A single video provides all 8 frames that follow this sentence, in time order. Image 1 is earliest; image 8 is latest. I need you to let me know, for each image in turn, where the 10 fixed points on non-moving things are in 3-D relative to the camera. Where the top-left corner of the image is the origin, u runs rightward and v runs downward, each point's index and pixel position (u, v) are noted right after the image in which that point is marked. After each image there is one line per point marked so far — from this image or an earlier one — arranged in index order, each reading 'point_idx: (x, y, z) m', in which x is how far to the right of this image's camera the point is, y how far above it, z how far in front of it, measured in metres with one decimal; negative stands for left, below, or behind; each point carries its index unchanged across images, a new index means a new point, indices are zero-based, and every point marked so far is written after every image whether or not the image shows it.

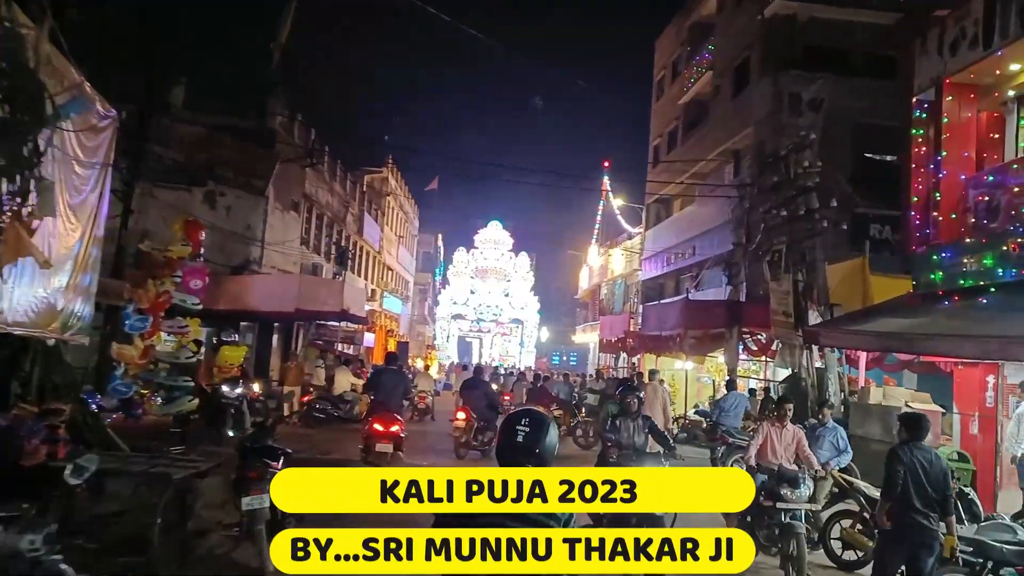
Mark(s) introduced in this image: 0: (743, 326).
0: (+5.3, -0.9, +18.9) m
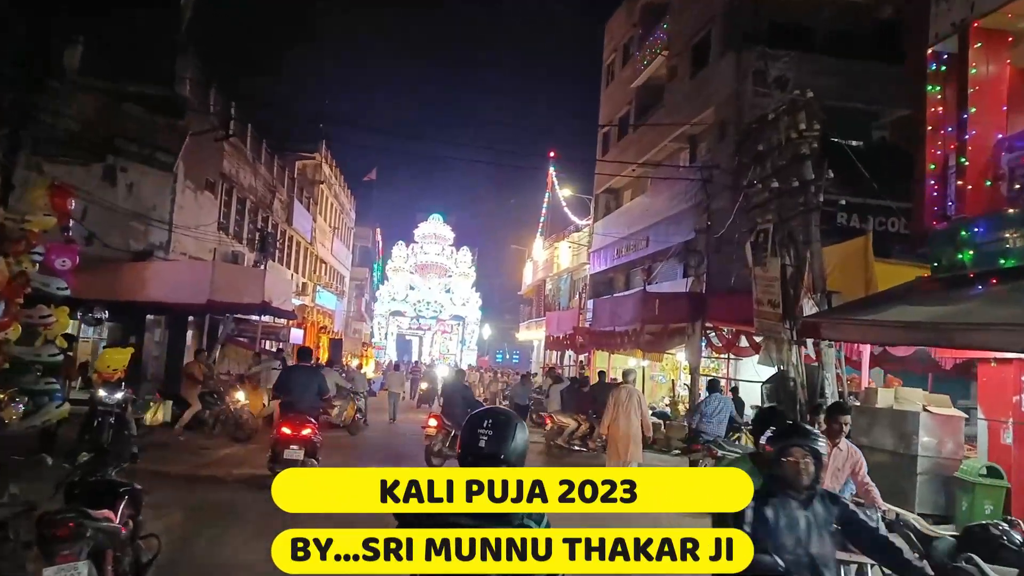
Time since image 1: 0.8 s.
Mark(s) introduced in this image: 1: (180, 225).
0: (+4.1, -0.7, +17.4) m
1: (-7.0, +1.4, +17.5) m
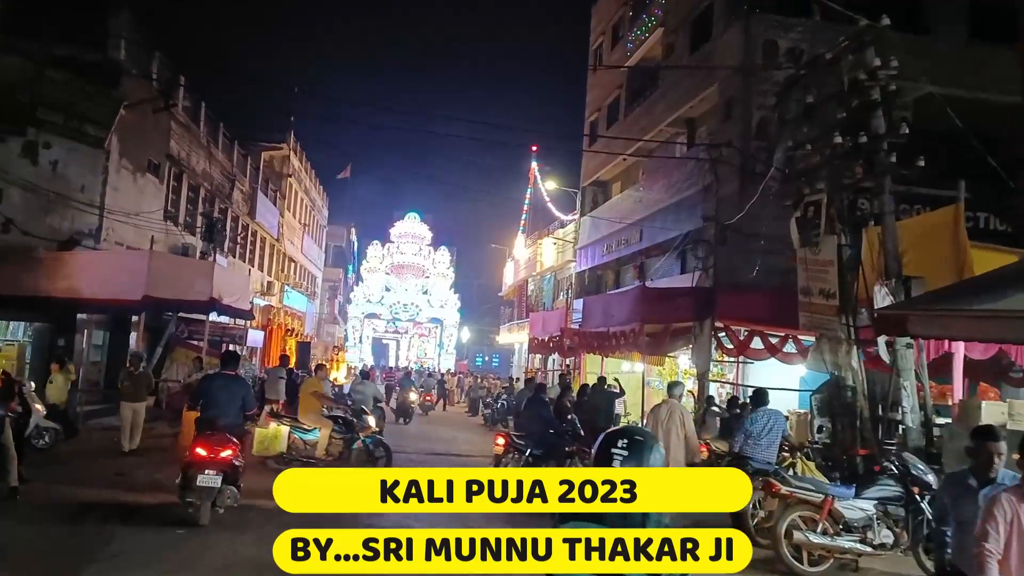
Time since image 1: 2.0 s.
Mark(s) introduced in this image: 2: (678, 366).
0: (+3.8, -0.6, +15.4) m
1: (-7.3, +1.5, +15.2) m
2: (+3.7, -1.7, +18.6) m
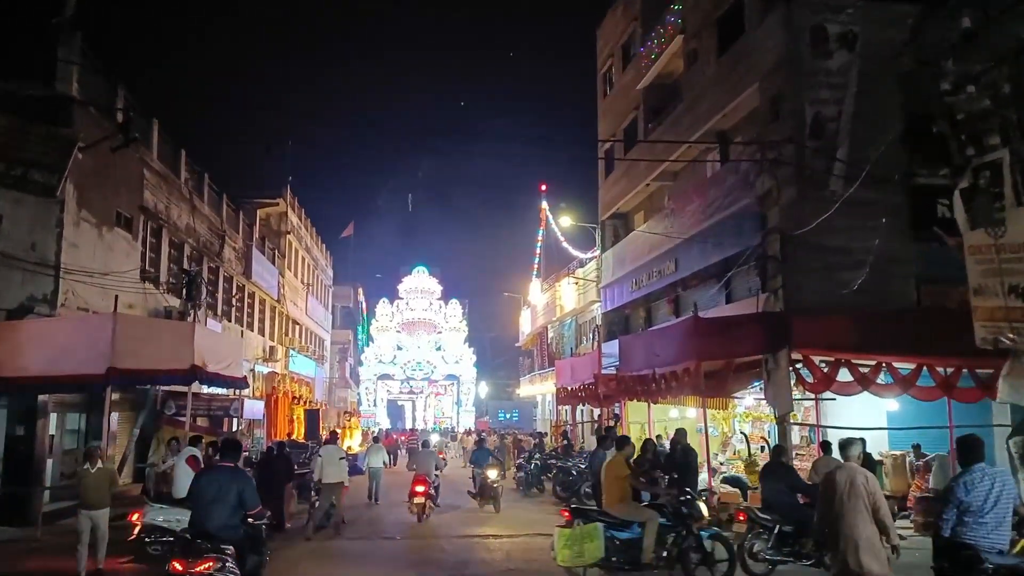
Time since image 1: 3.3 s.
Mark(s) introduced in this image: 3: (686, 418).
0: (+4.4, -0.9, +12.9) m
1: (-6.8, +0.3, +13.0) m
2: (+4.4, -2.3, +16.0) m
3: (+3.9, -2.9, +18.7) m
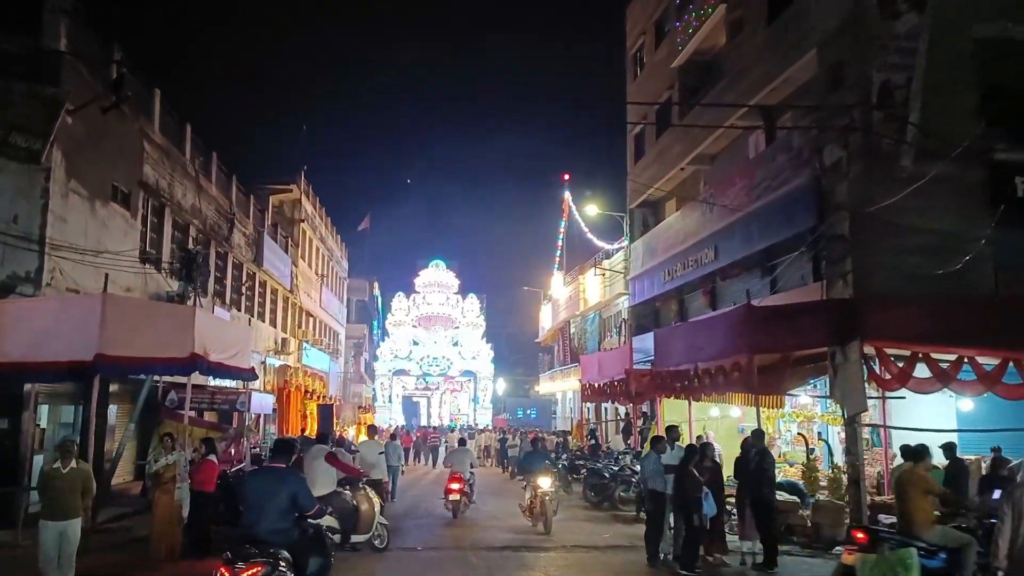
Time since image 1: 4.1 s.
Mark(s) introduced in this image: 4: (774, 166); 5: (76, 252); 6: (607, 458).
0: (+4.9, -0.7, +11.4) m
1: (-6.3, +0.6, +11.7) m
2: (+5.0, -2.1, +14.6) m
3: (+4.5, -2.7, +17.3) m
4: (+5.4, +2.5, +17.2) m
5: (-6.4, +0.5, +12.2) m
6: (+2.3, -4.0, +19.7) m
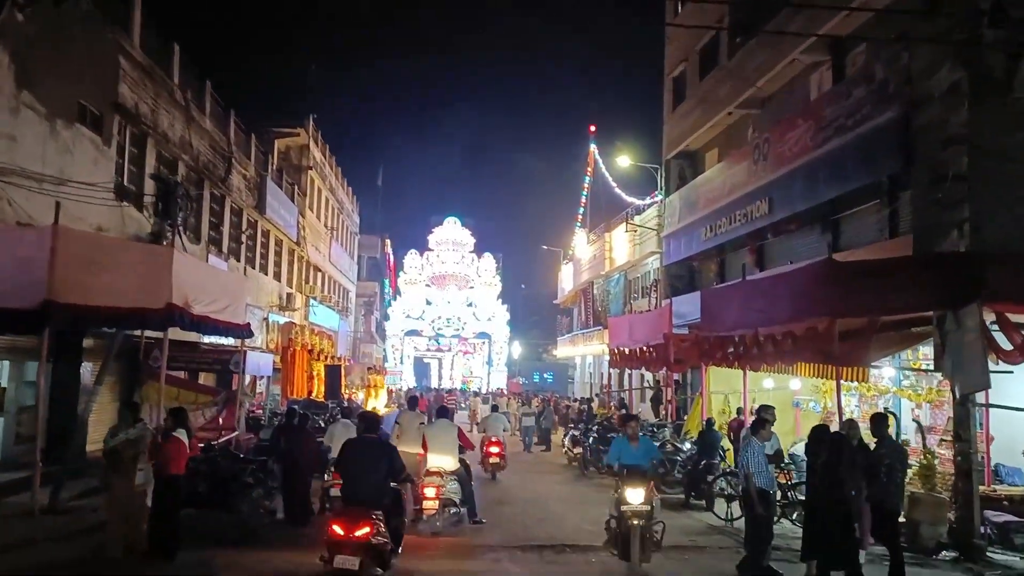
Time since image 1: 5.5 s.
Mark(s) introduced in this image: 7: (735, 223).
0: (+5.3, -0.2, +9.3) m
1: (-5.8, +1.4, +9.7) m
2: (+5.4, -1.4, +12.5) m
3: (+5.0, -1.9, +15.3) m
4: (+6.0, +3.3, +14.9) m
5: (-5.9, +1.3, +10.2) m
6: (+2.8, -3.1, +17.8) m
7: (+5.4, +1.6, +20.0) m
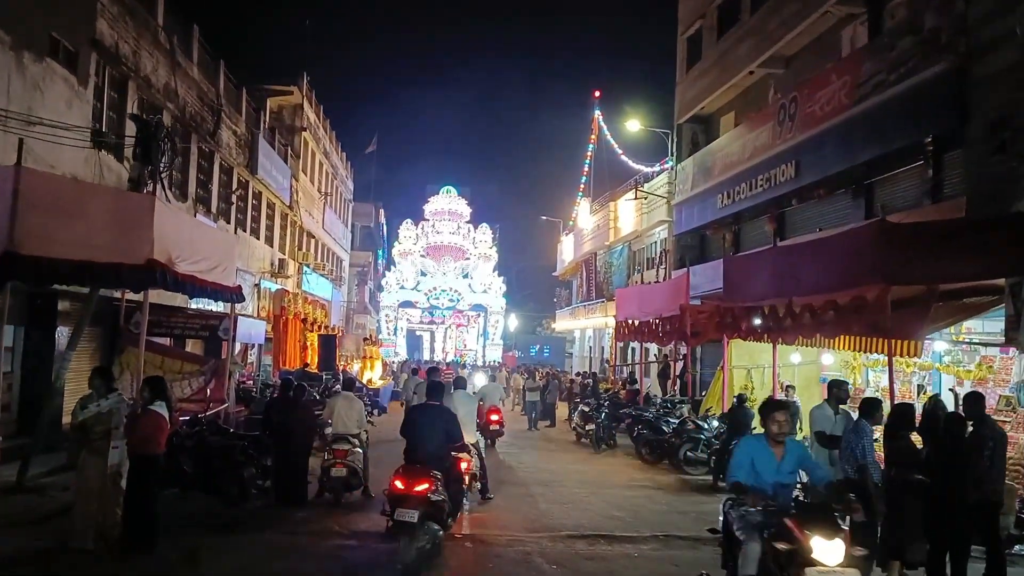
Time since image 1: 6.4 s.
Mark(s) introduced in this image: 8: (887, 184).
0: (+5.6, +0.2, +8.3) m
1: (-5.6, +1.9, +8.5) m
2: (+5.7, -0.9, +11.5) m
3: (+5.2, -1.3, +14.3) m
4: (+6.3, +3.8, +13.8) m
5: (-5.6, +1.8, +9.0) m
6: (+2.9, -2.4, +16.8) m
7: (+5.5, +2.3, +18.9) m
8: (+6.8, +1.9, +14.9) m
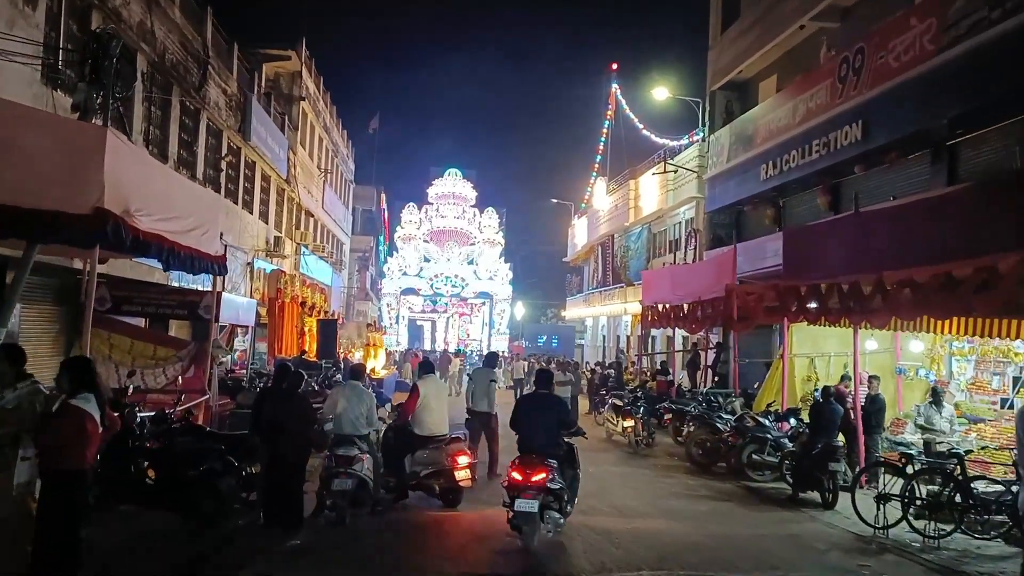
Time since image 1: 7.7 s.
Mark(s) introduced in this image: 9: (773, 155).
0: (+6.1, +0.5, +6.3) m
1: (-5.1, +2.2, +6.4) m
2: (+6.1, -0.6, +9.5) m
3: (+5.6, -1.0, +12.3) m
4: (+6.8, +4.2, +11.7) m
5: (-5.1, +2.2, +6.9) m
6: (+3.4, -2.0, +14.8) m
7: (+6.0, +2.7, +16.8) m
8: (+7.2, +2.2, +12.9) m
9: (+5.8, +3.0, +18.5) m
